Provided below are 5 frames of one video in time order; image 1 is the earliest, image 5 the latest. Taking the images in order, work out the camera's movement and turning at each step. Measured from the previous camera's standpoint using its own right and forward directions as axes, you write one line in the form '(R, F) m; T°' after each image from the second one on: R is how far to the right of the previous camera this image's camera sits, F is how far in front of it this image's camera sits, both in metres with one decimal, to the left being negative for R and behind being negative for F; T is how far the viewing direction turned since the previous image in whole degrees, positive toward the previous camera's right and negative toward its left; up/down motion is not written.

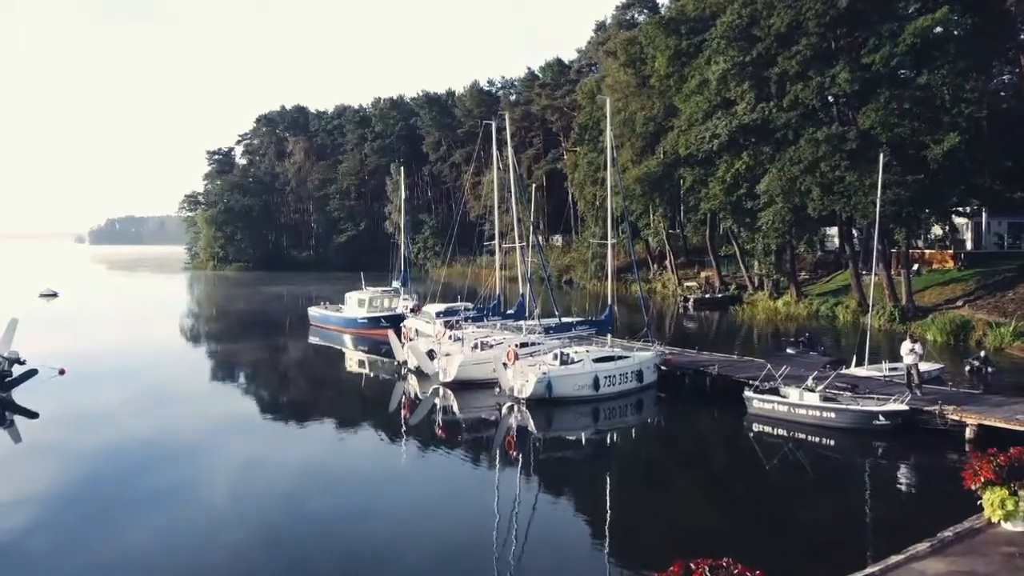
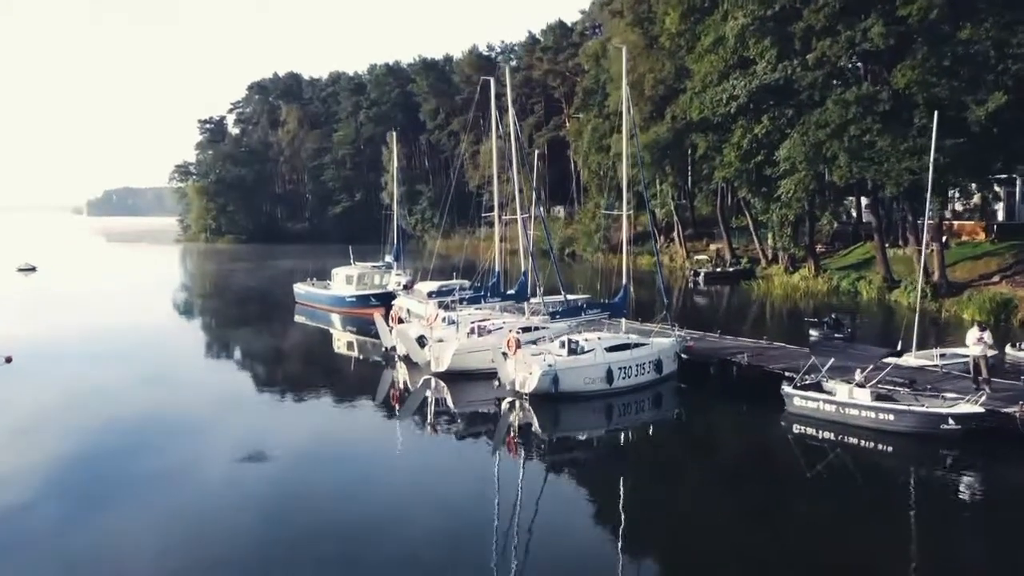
(0.0, +3.0) m; 0°
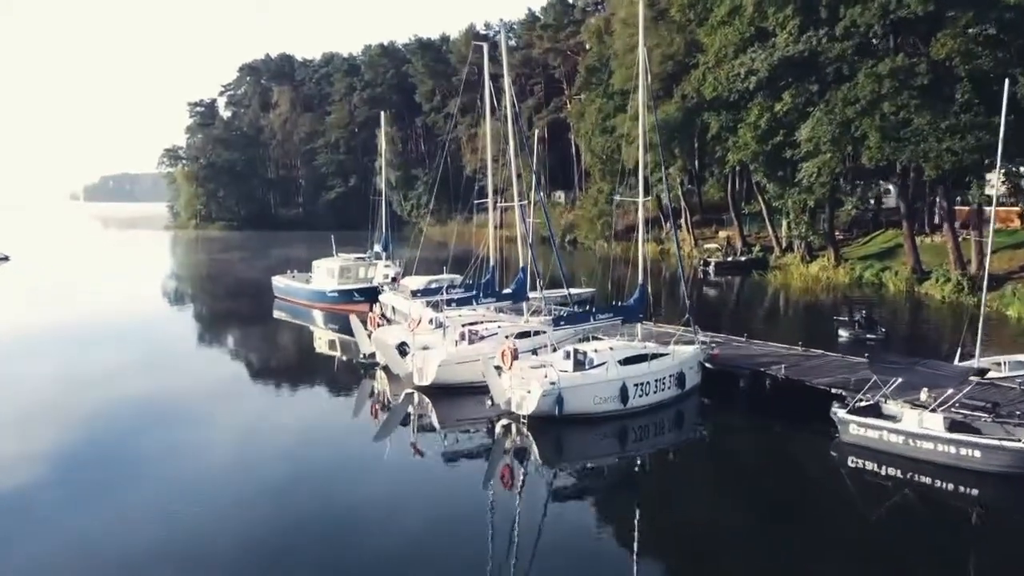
(+0.1, +3.3) m; 0°
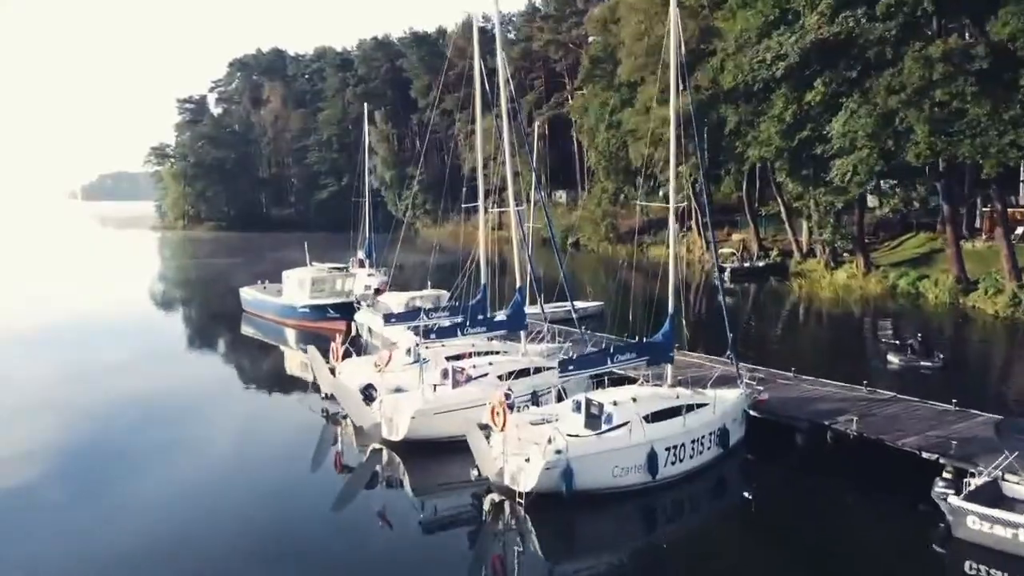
(+0.1, +4.0) m; 0°
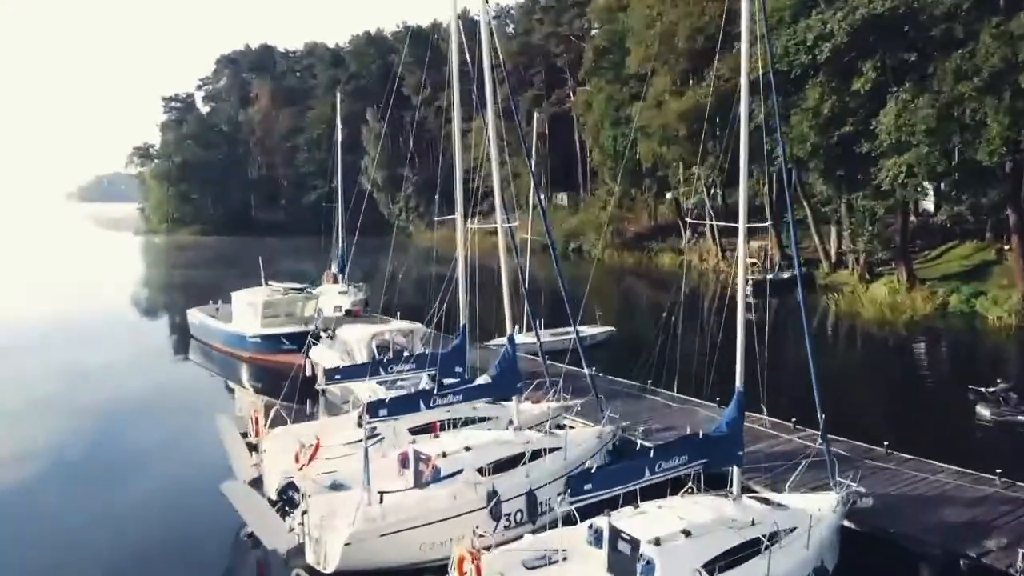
(+0.2, +4.9) m; 0°
